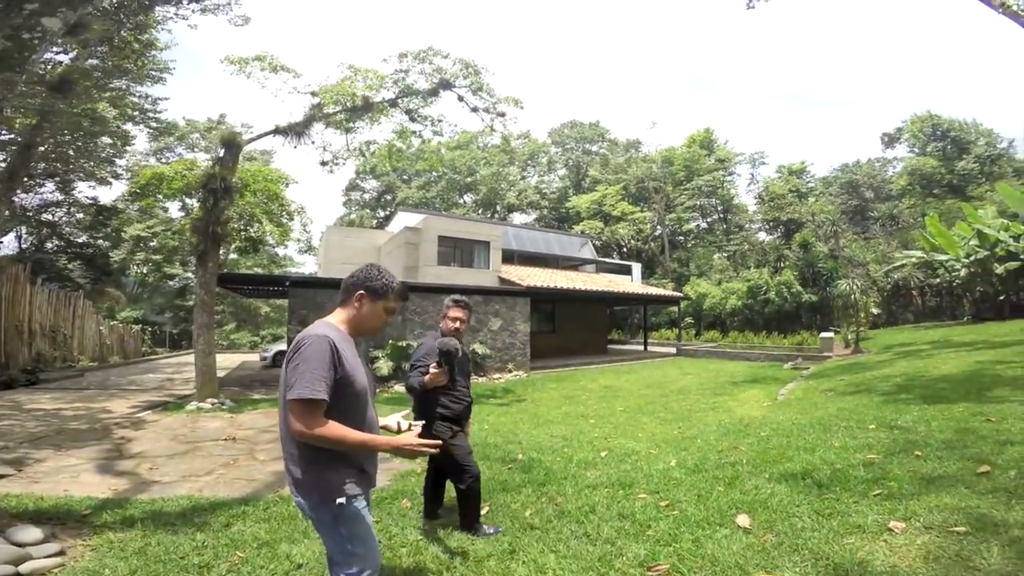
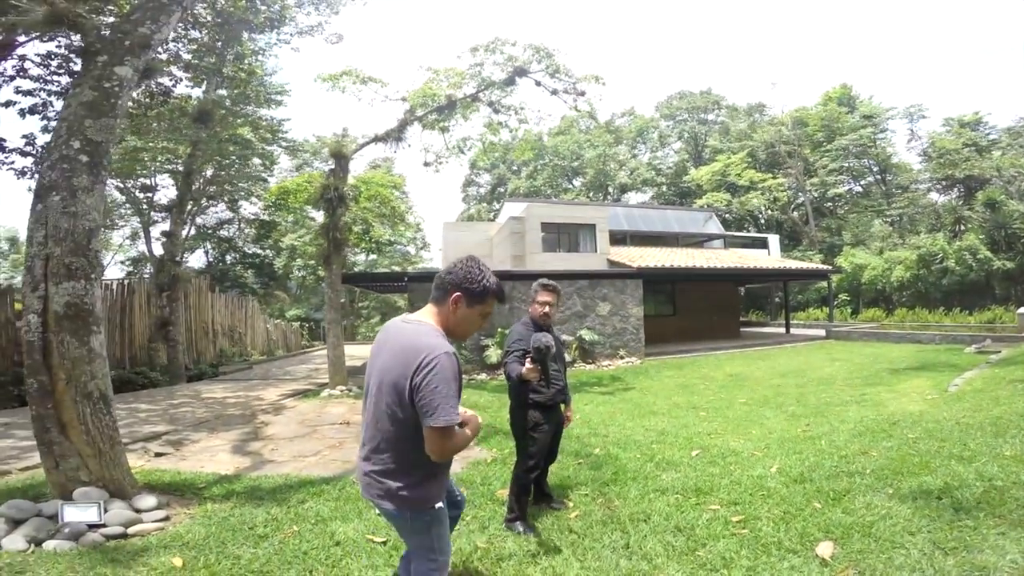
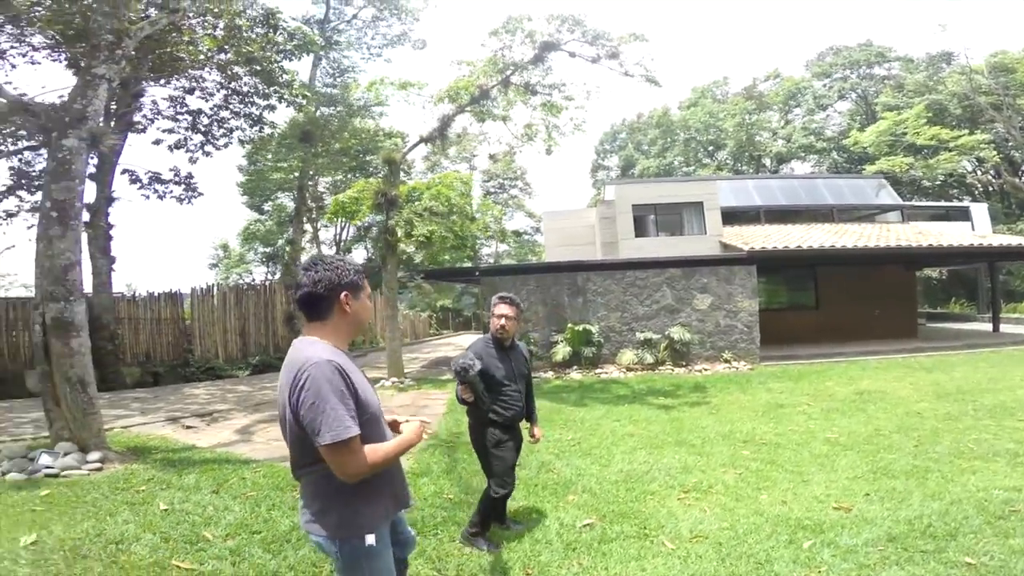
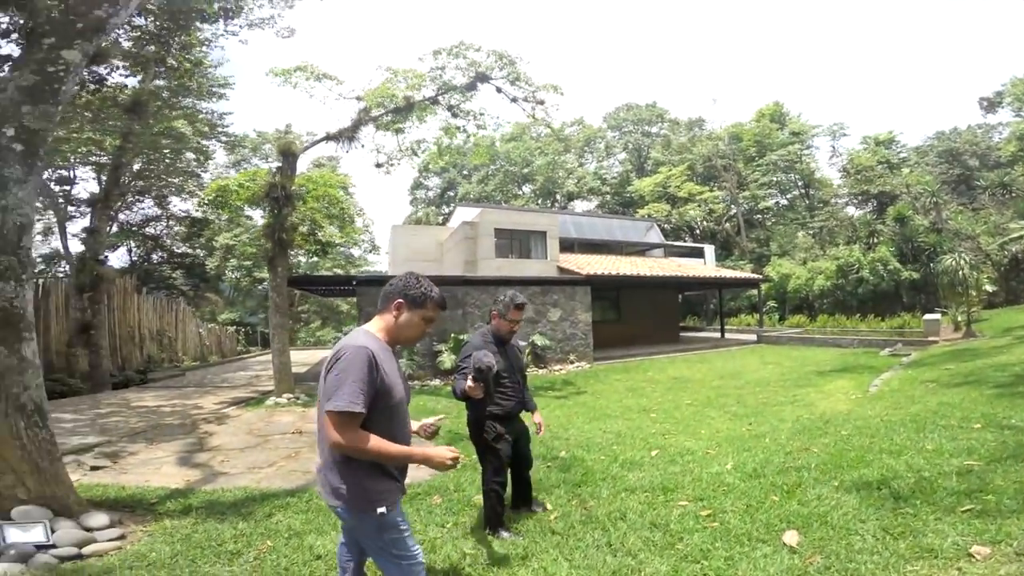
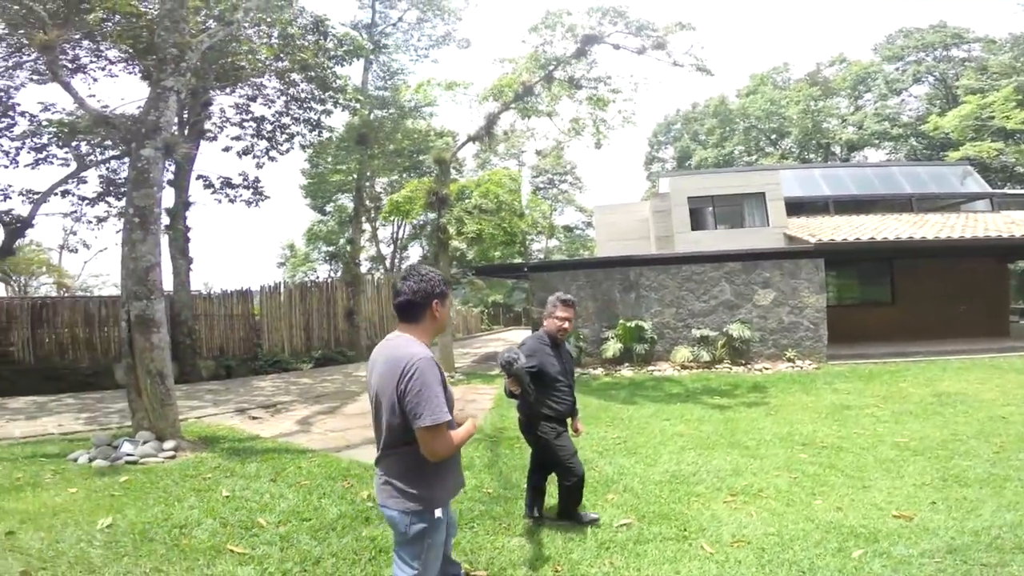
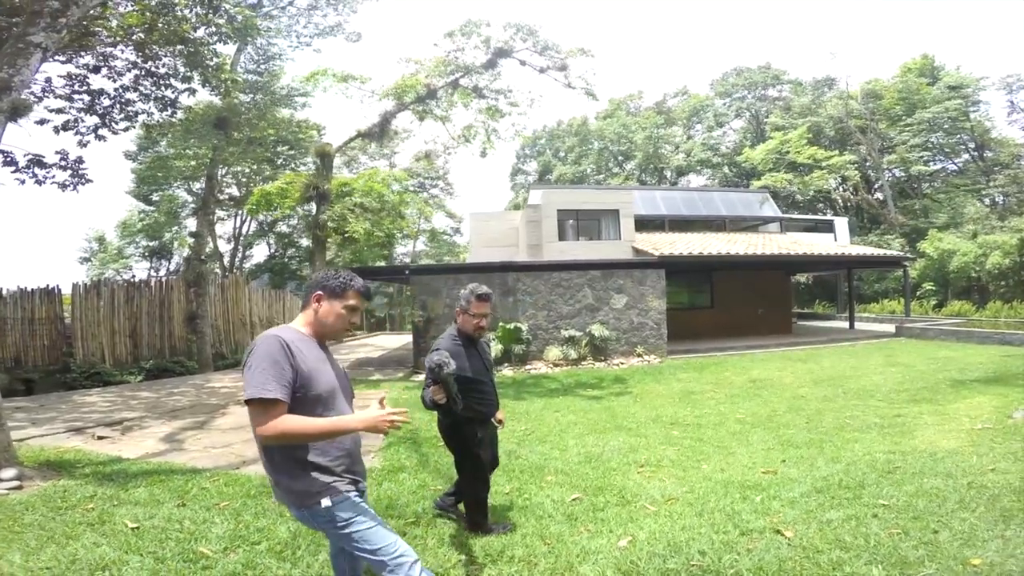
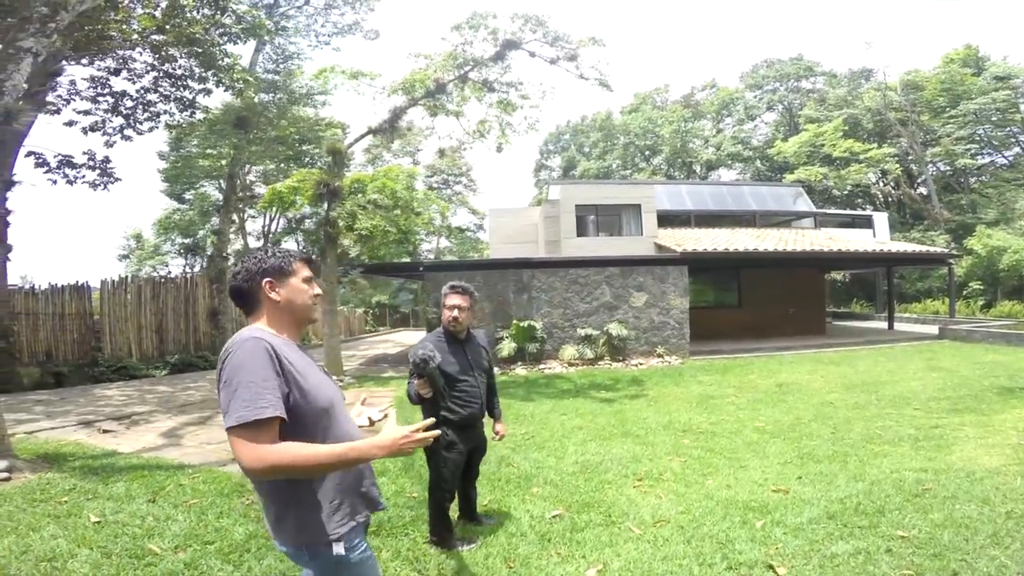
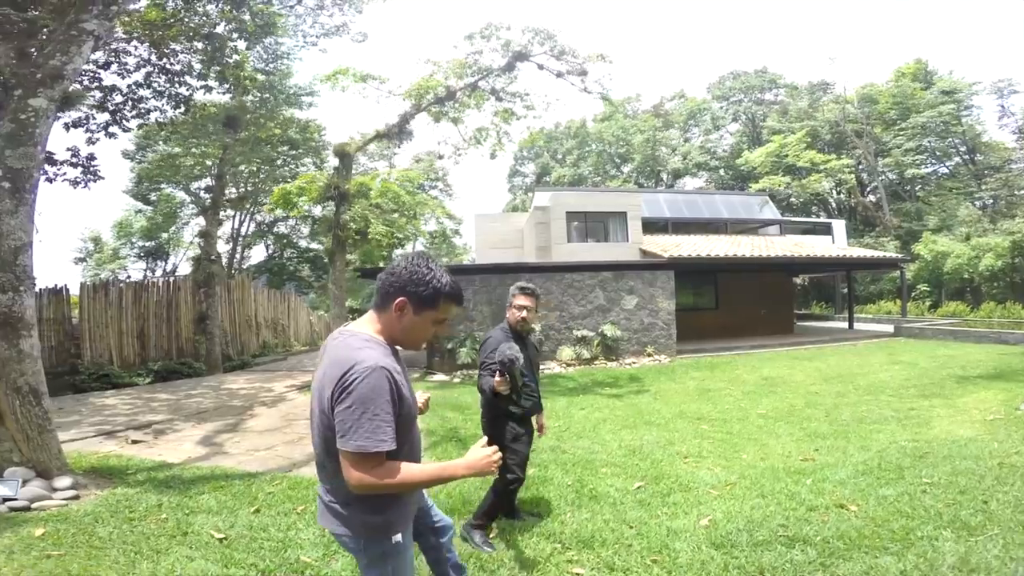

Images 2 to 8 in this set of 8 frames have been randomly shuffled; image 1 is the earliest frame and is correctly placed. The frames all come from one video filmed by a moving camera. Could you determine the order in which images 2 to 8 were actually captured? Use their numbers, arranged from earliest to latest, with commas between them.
4, 2, 8, 6, 7, 3, 5
